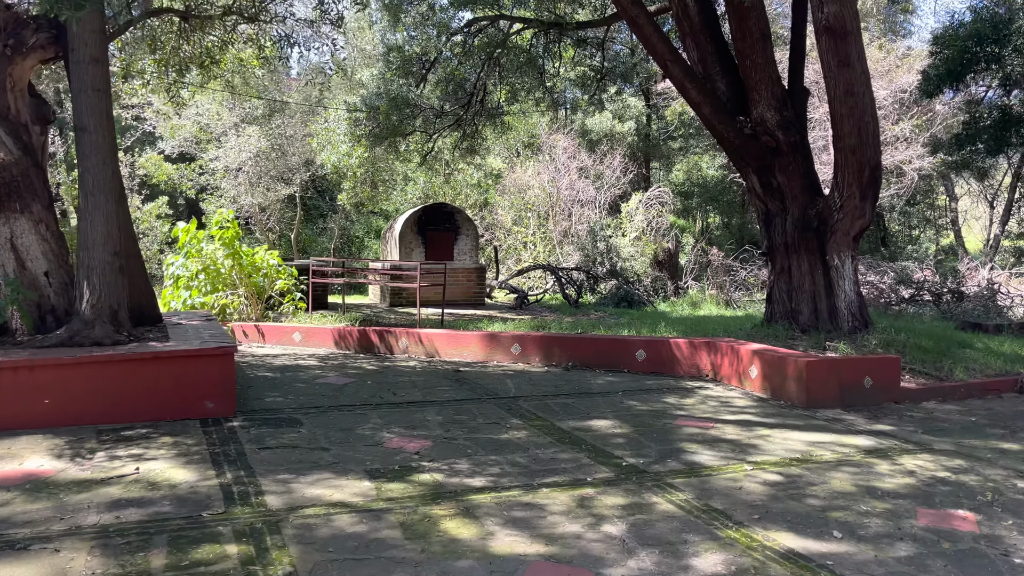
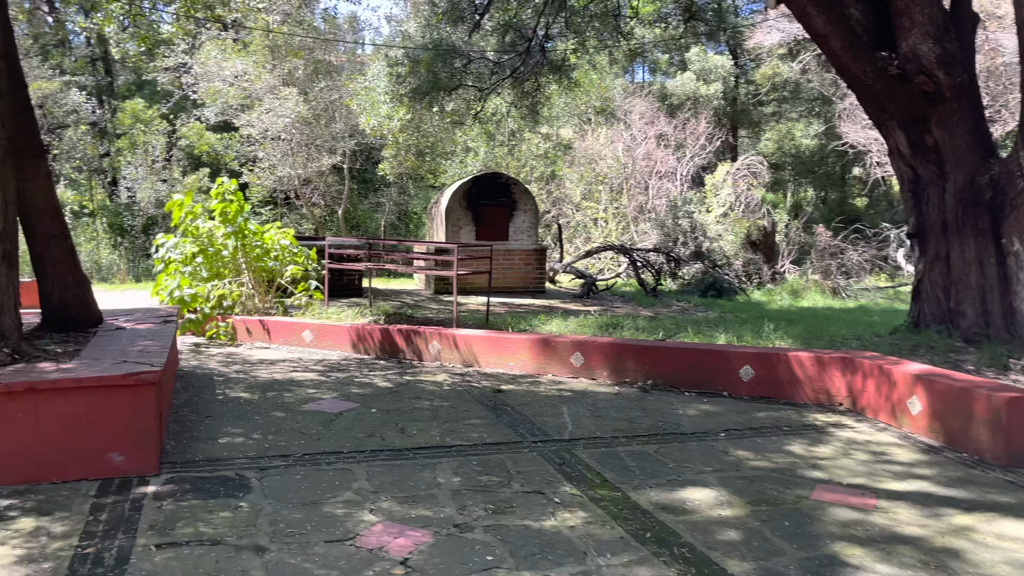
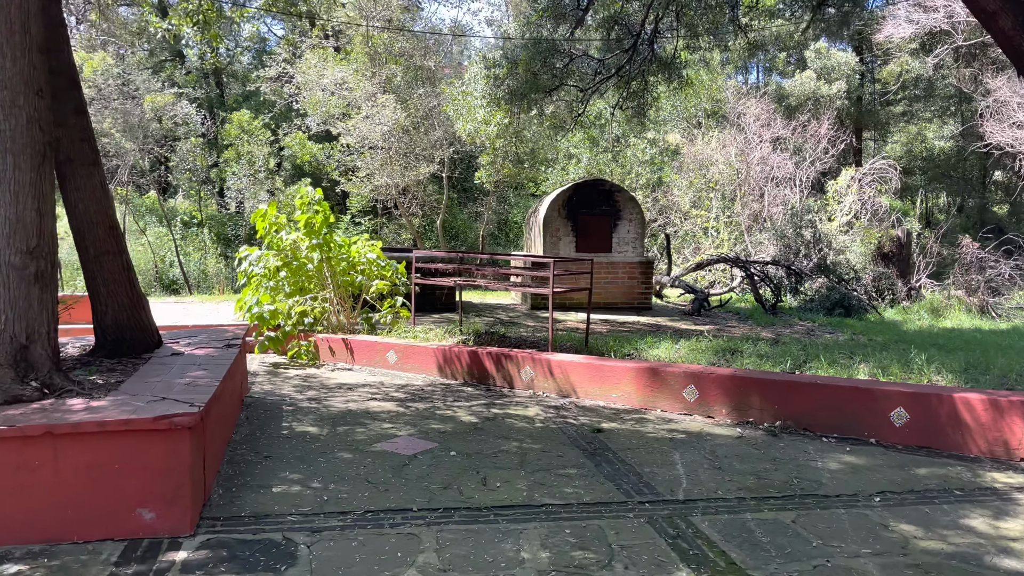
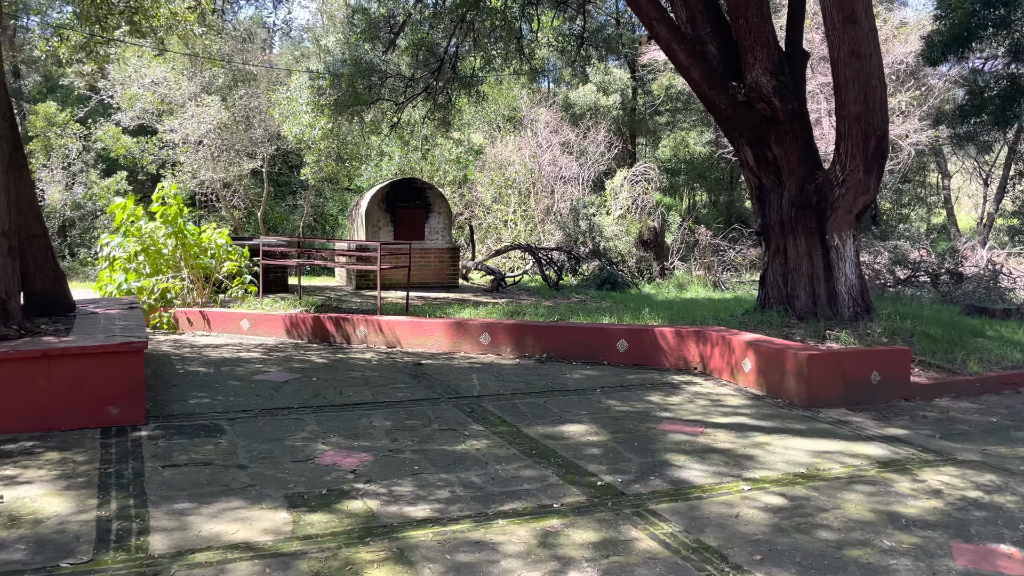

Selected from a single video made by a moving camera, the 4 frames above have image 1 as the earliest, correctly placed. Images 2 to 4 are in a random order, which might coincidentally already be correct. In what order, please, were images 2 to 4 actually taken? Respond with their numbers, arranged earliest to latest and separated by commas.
4, 2, 3
